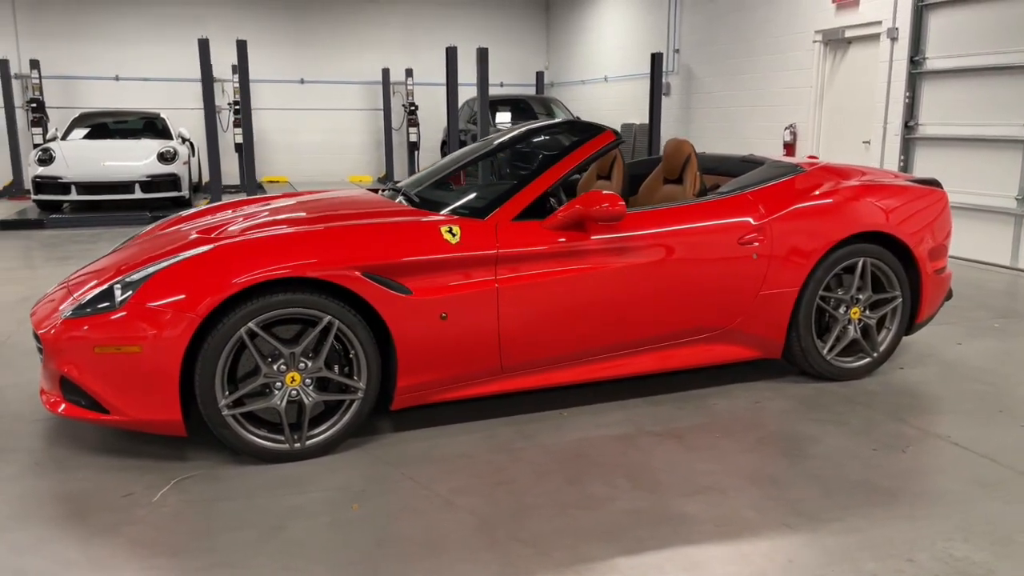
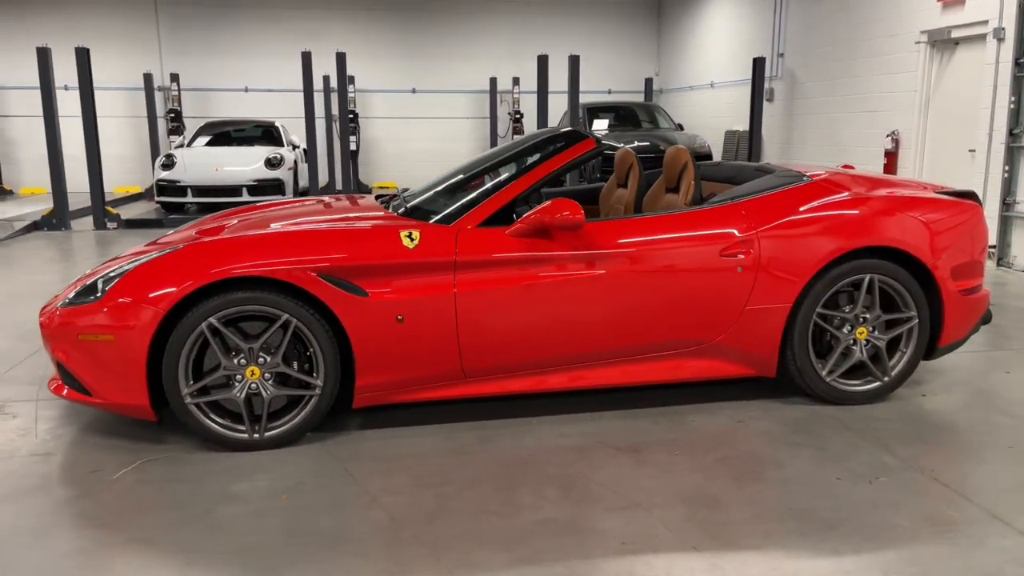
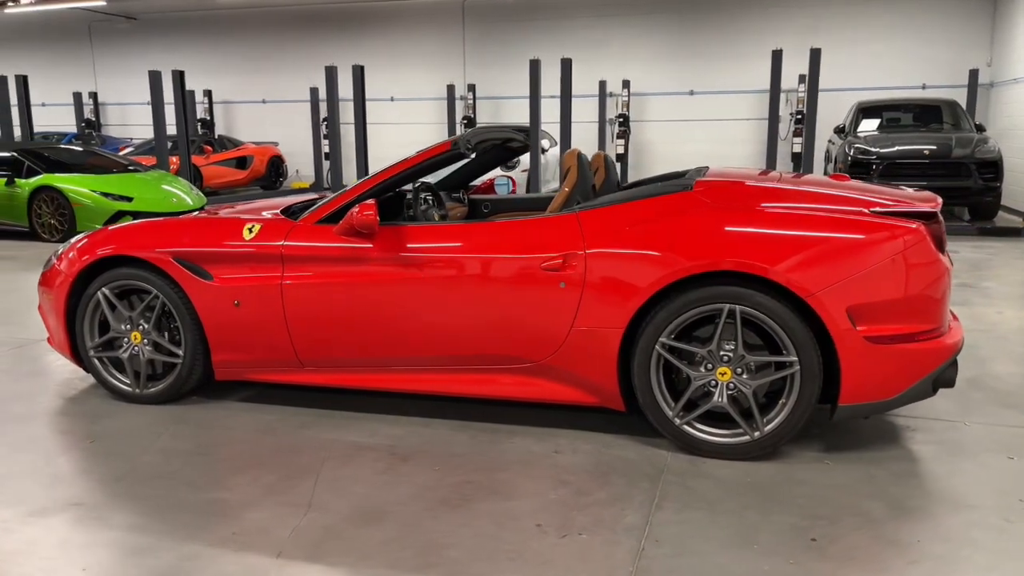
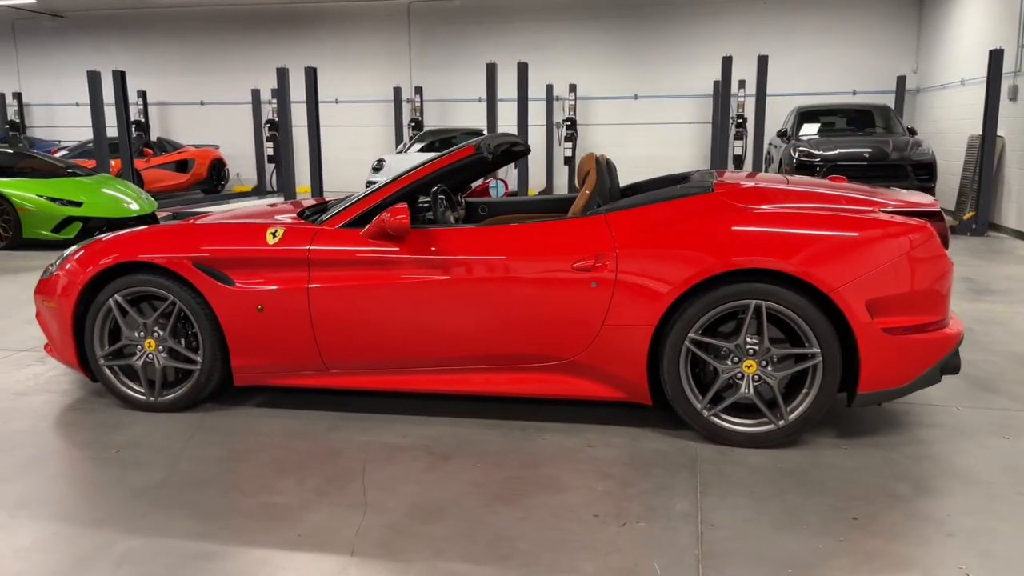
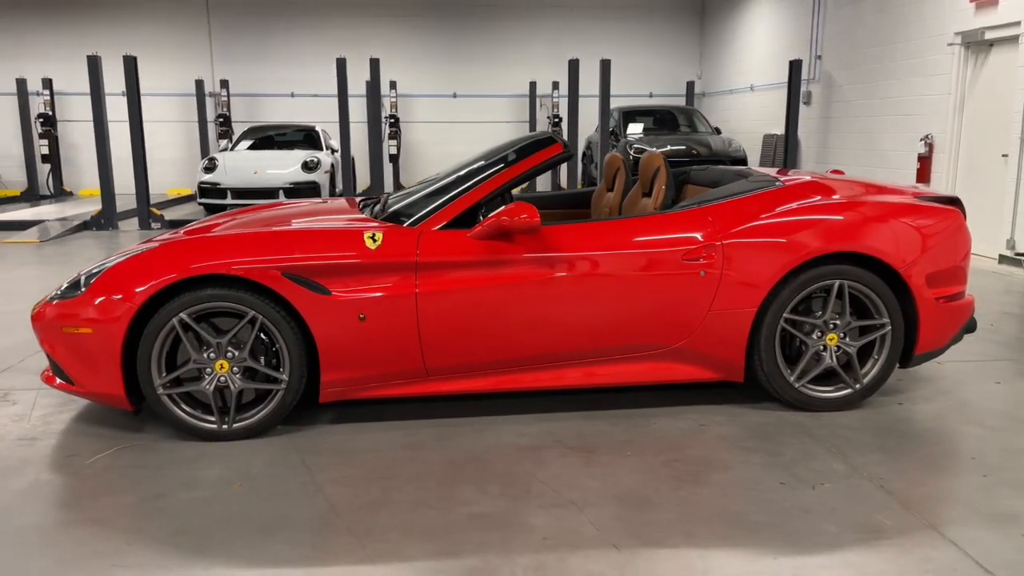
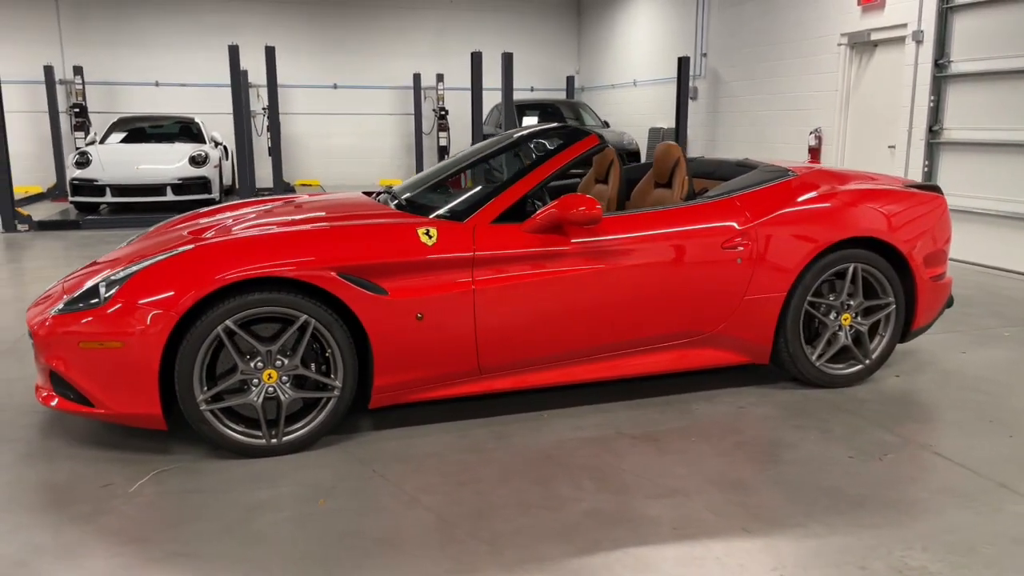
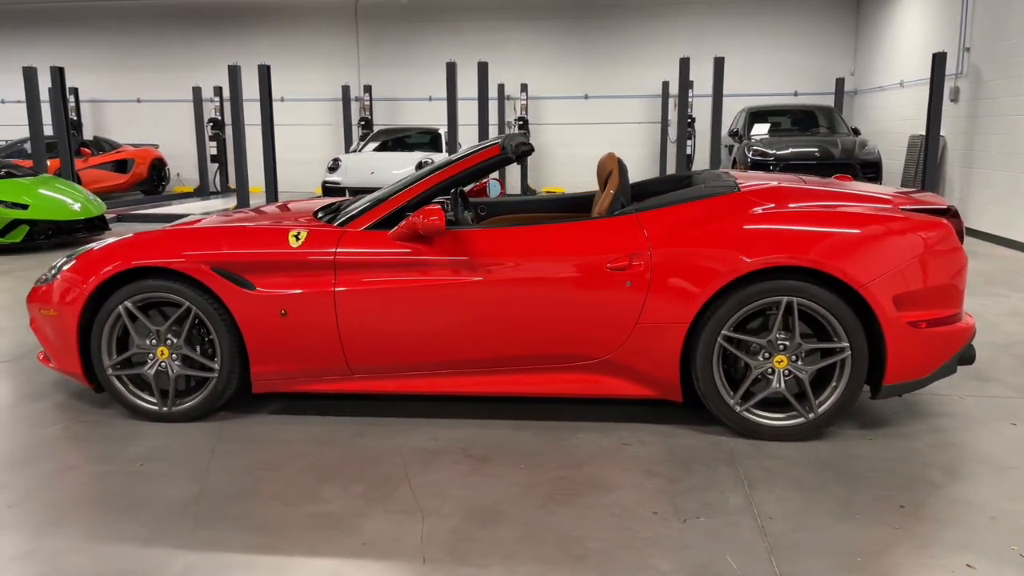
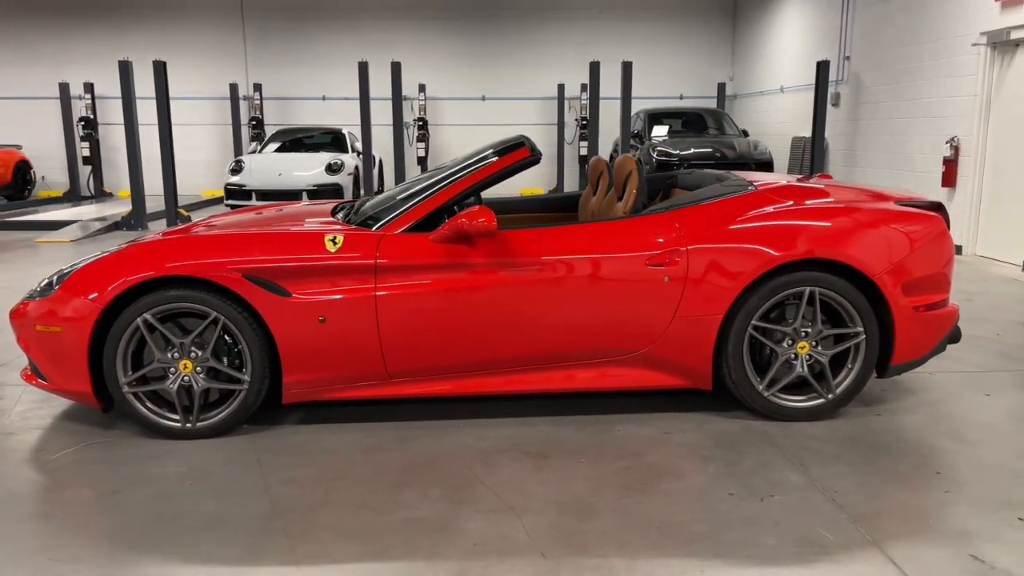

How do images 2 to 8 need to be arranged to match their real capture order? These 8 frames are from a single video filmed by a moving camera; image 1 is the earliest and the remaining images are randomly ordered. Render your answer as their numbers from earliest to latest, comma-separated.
6, 2, 5, 8, 7, 4, 3
